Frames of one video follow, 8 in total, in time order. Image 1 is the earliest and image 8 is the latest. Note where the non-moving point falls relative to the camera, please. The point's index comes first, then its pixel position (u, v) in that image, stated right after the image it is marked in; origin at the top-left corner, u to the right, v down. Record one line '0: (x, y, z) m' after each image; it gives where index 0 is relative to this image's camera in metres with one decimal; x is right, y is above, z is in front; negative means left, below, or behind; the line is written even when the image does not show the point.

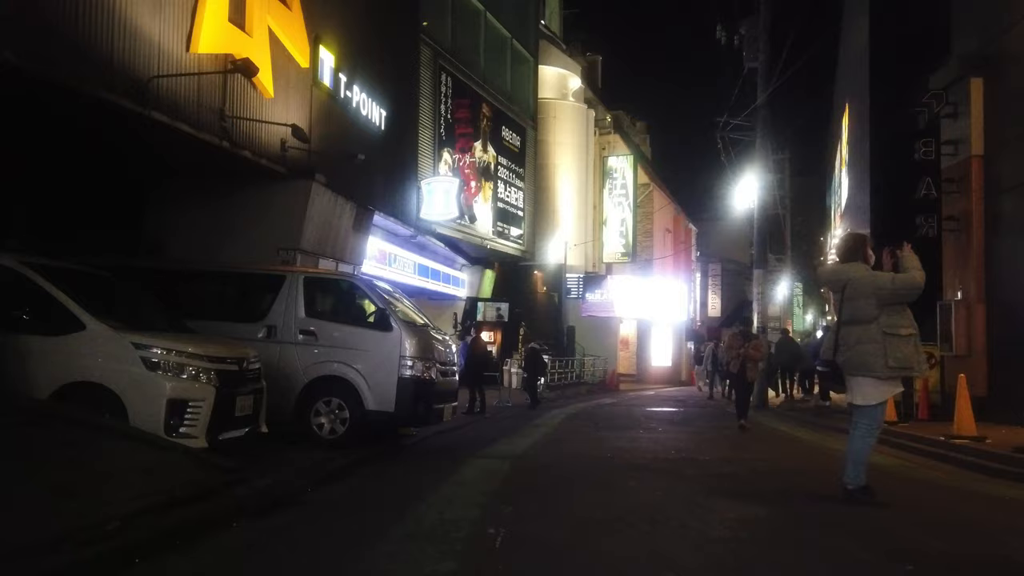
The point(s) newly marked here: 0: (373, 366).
0: (-1.9, -1.1, +10.3) m
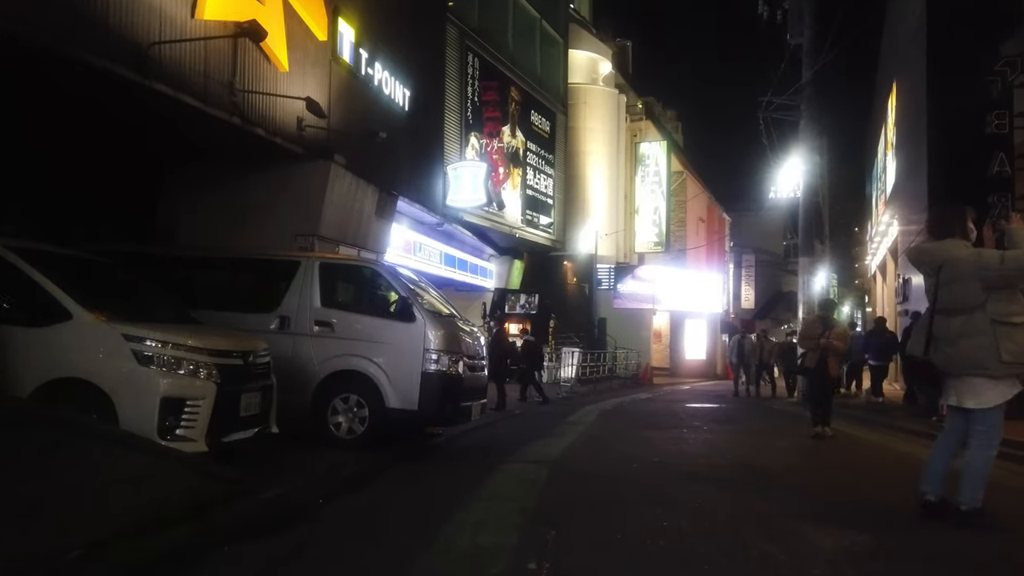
0: (-1.4, -0.9, +9.4) m
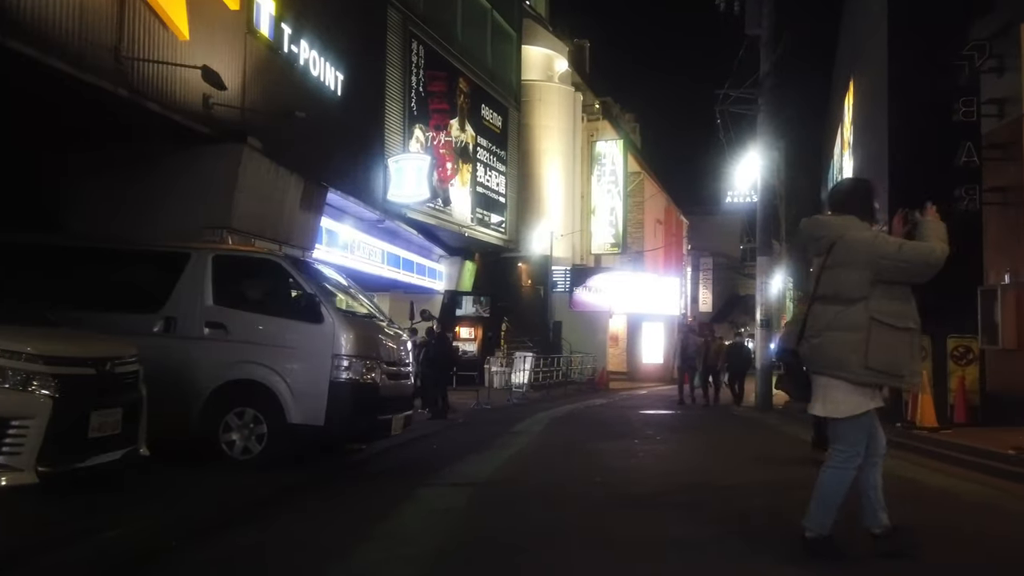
0: (-2.2, -0.9, +8.1) m
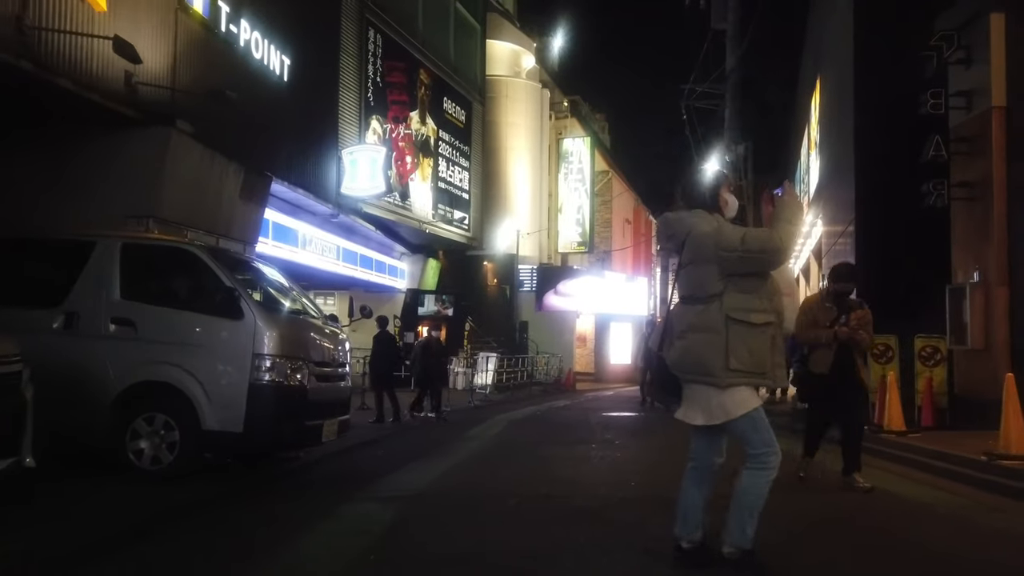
0: (-2.8, -0.8, +7.3) m
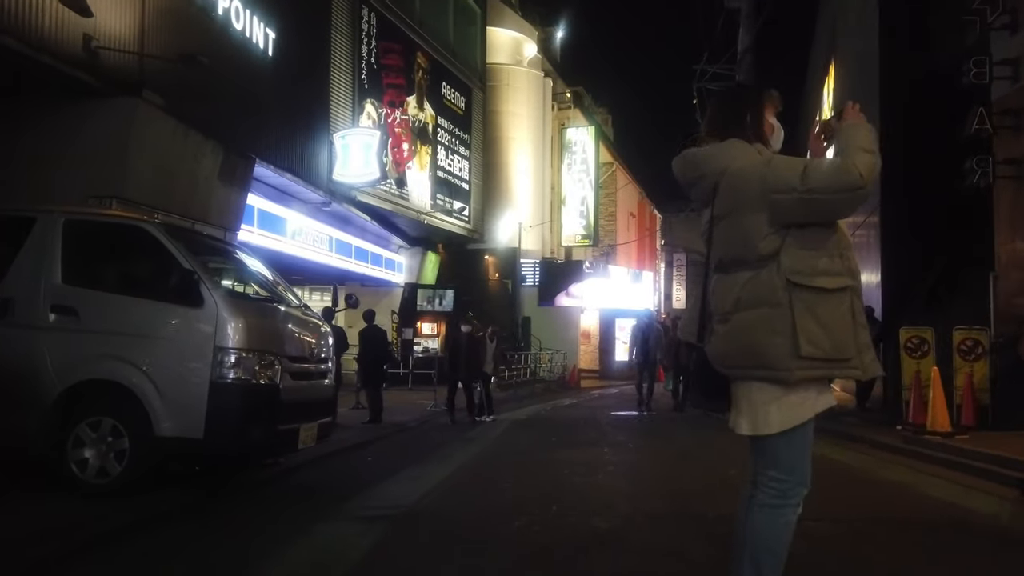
0: (-2.8, -0.6, +6.3) m
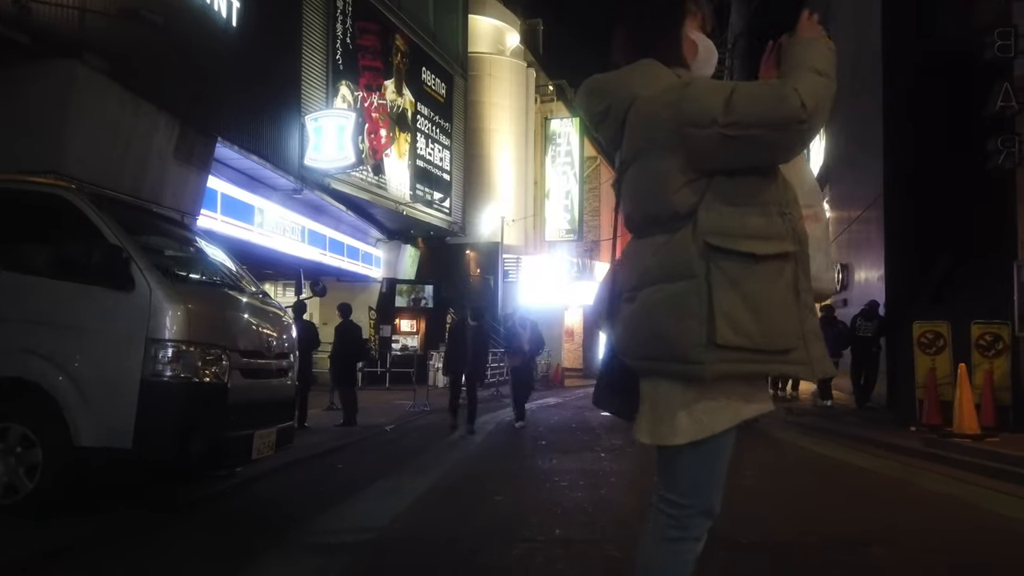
0: (-2.8, -0.5, +5.3) m
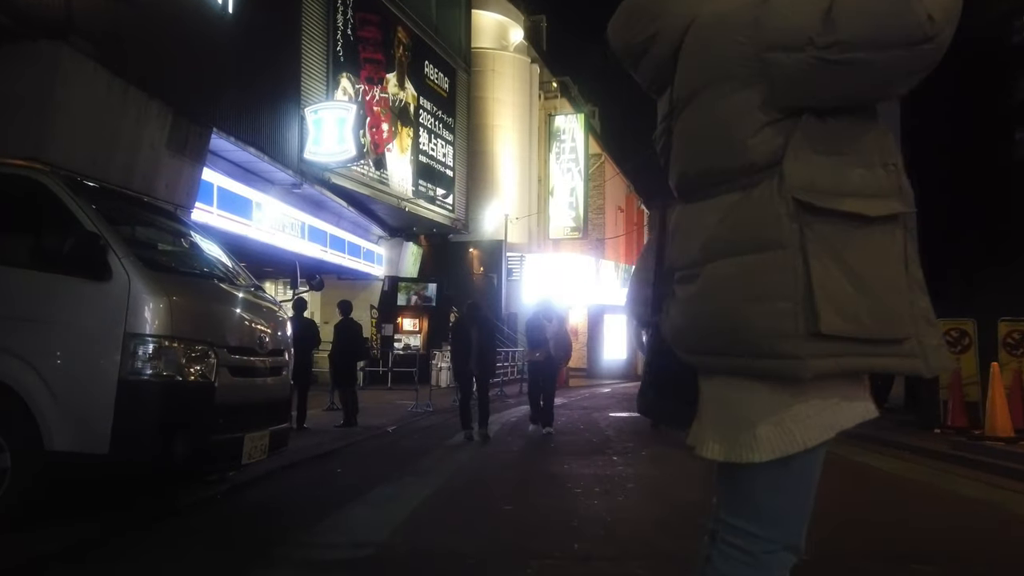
0: (-2.8, -0.4, +4.8) m
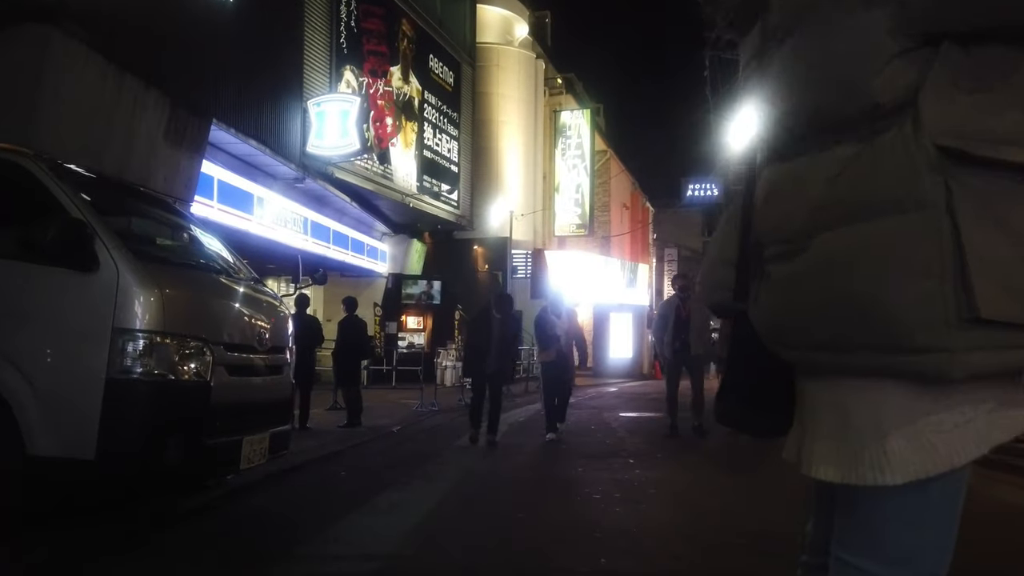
0: (-2.7, -0.4, +4.5) m
